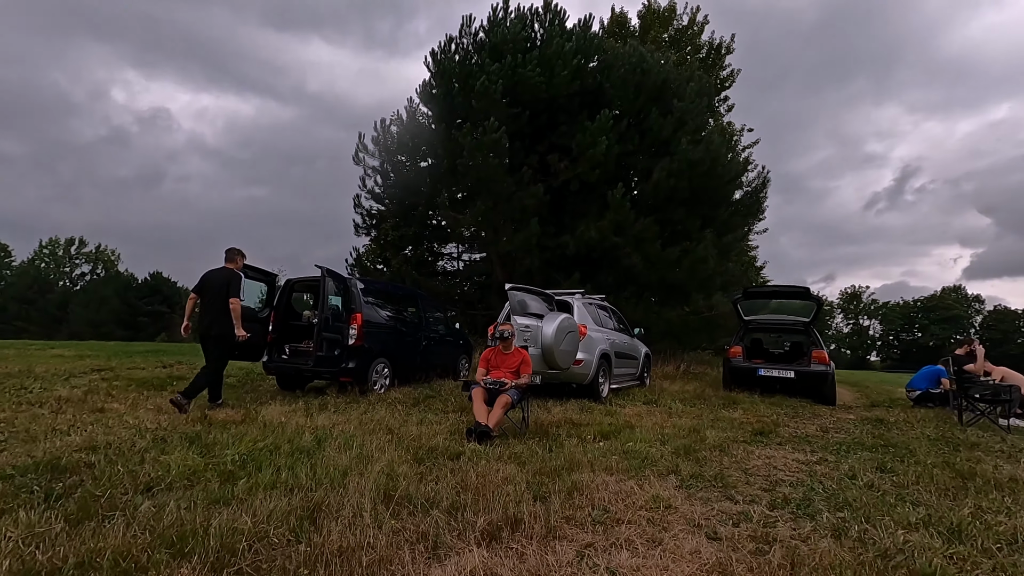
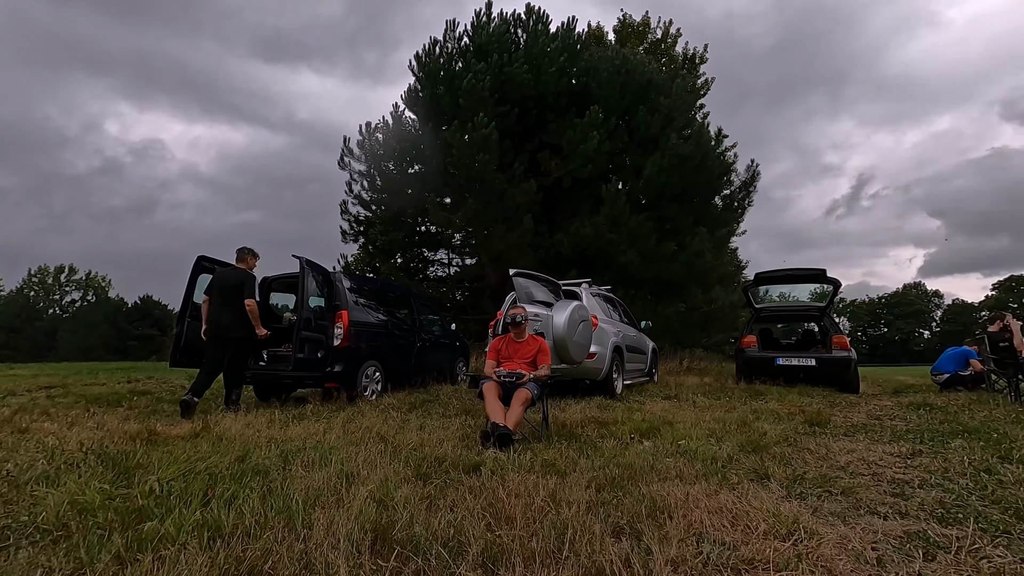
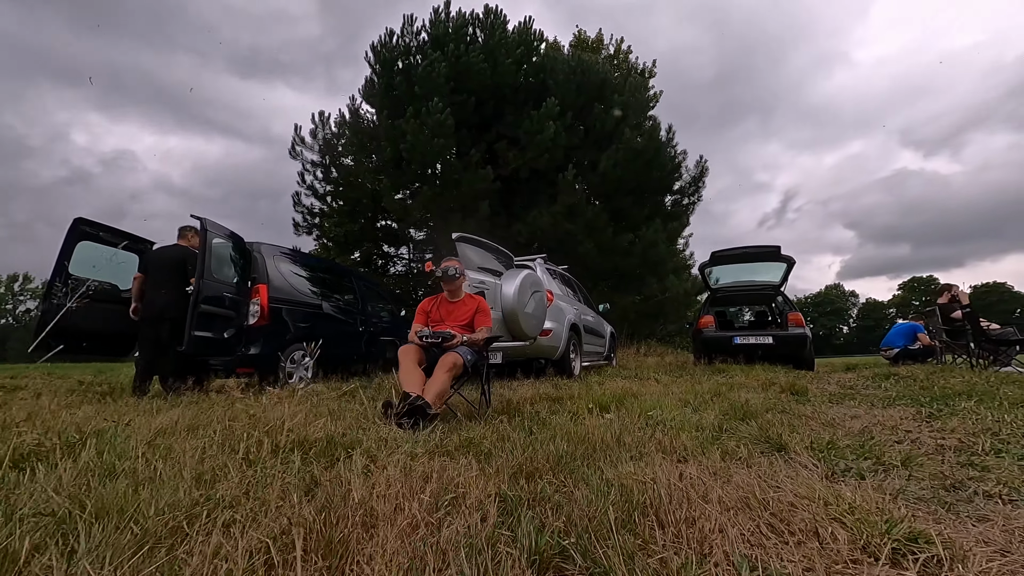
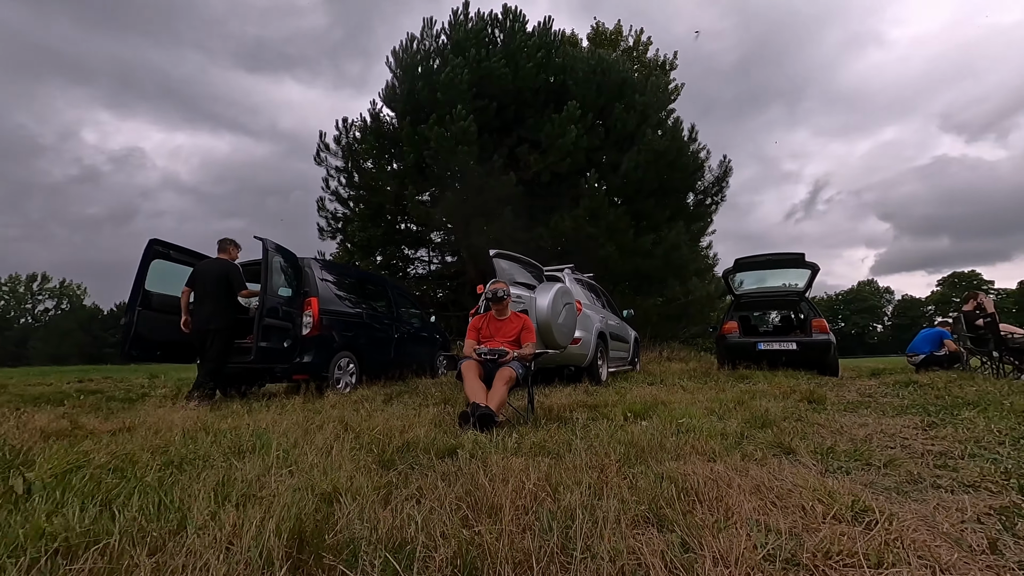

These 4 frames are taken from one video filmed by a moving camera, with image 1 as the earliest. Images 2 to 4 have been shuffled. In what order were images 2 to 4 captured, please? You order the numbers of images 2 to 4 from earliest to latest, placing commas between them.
2, 4, 3
